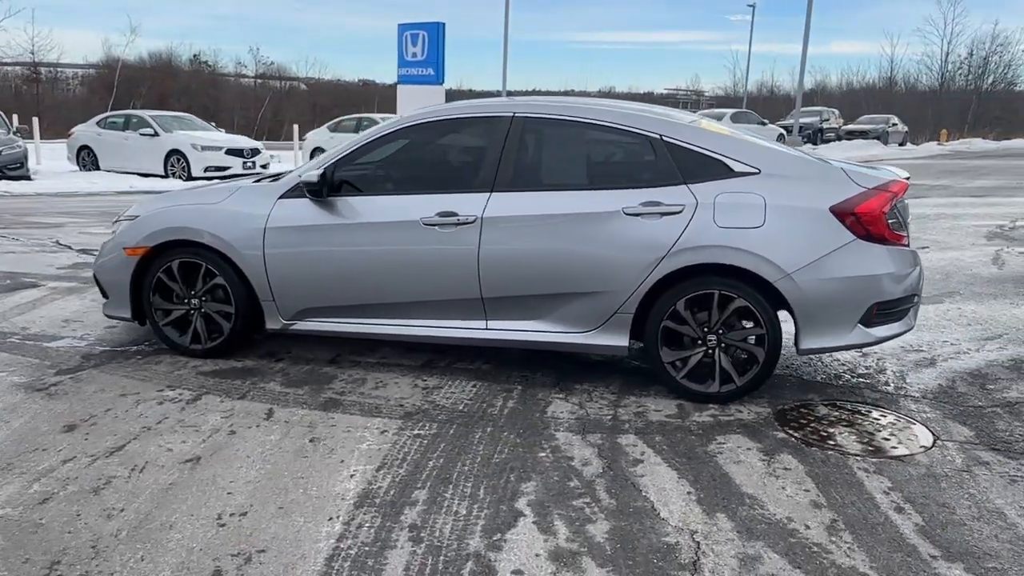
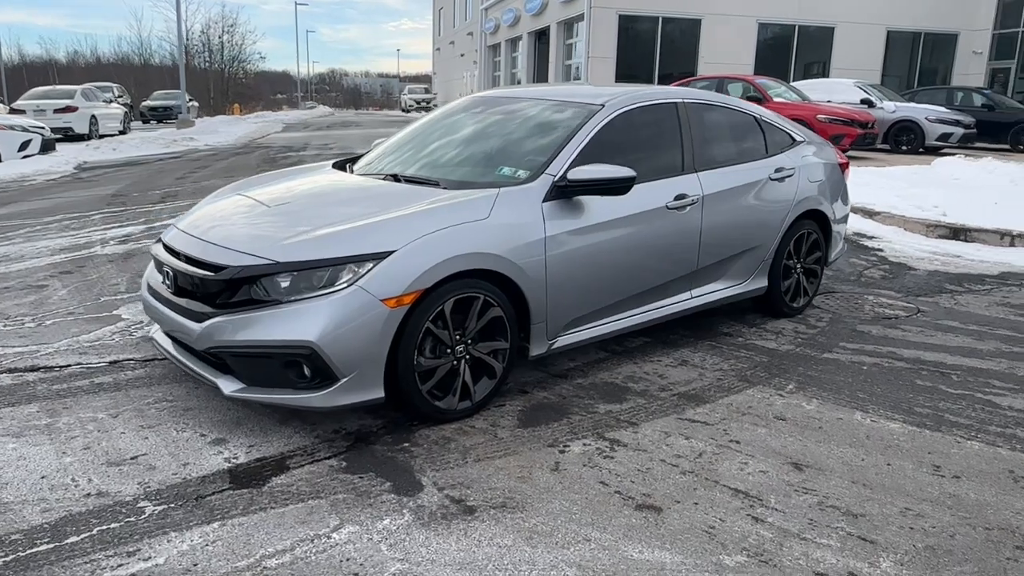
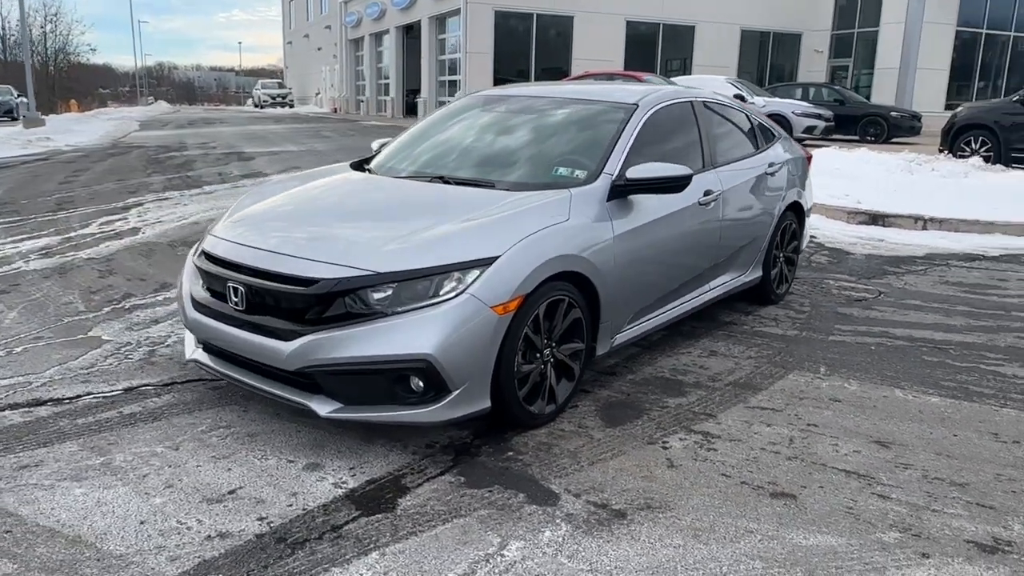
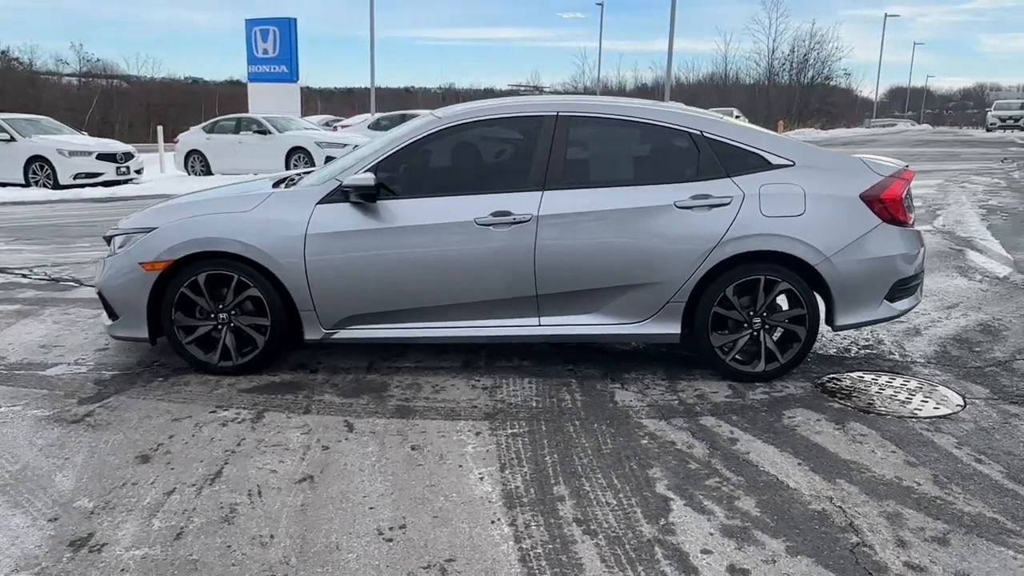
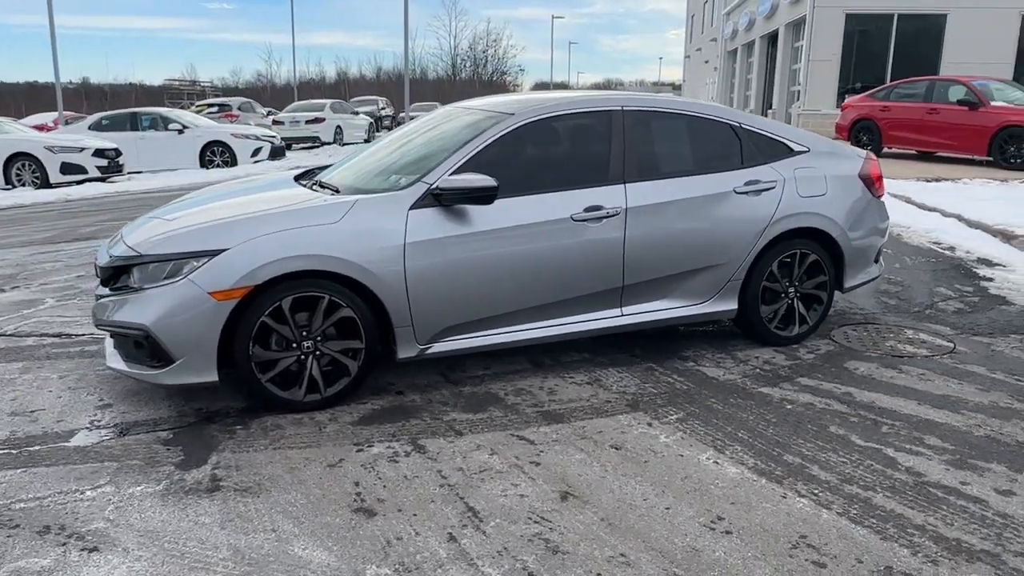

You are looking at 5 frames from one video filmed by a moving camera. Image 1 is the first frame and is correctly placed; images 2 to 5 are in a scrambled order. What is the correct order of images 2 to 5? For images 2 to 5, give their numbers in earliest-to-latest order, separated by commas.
4, 5, 2, 3
